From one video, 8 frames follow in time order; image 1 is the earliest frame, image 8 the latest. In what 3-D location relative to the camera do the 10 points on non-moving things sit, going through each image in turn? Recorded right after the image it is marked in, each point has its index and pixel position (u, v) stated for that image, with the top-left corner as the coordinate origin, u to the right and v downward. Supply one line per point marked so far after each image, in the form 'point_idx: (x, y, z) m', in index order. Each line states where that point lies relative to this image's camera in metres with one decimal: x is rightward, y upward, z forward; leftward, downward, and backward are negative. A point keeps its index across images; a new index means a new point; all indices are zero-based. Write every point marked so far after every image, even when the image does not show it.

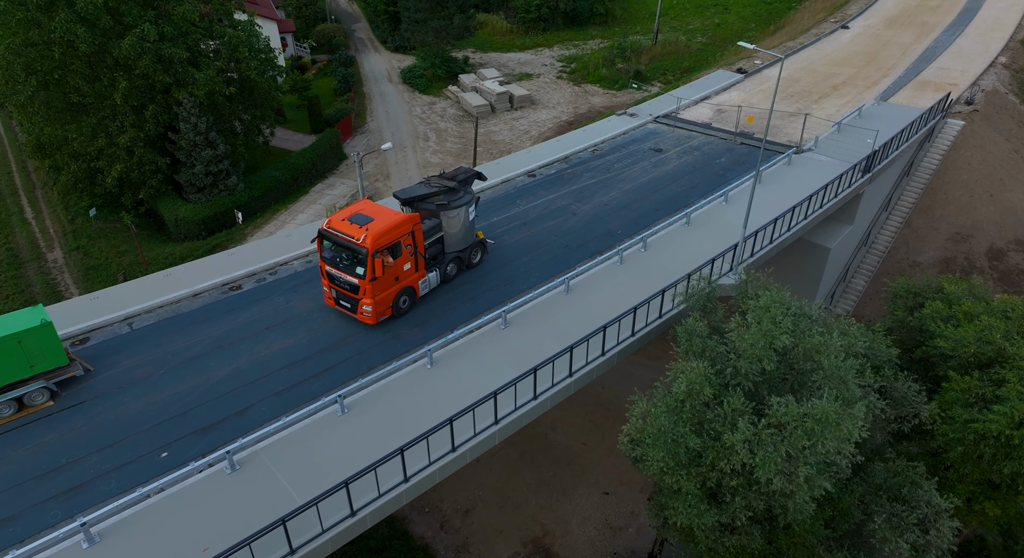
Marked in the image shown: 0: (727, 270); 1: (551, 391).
0: (+4.8, +0.2, +15.4) m
1: (+0.7, -1.9, +12.0) m
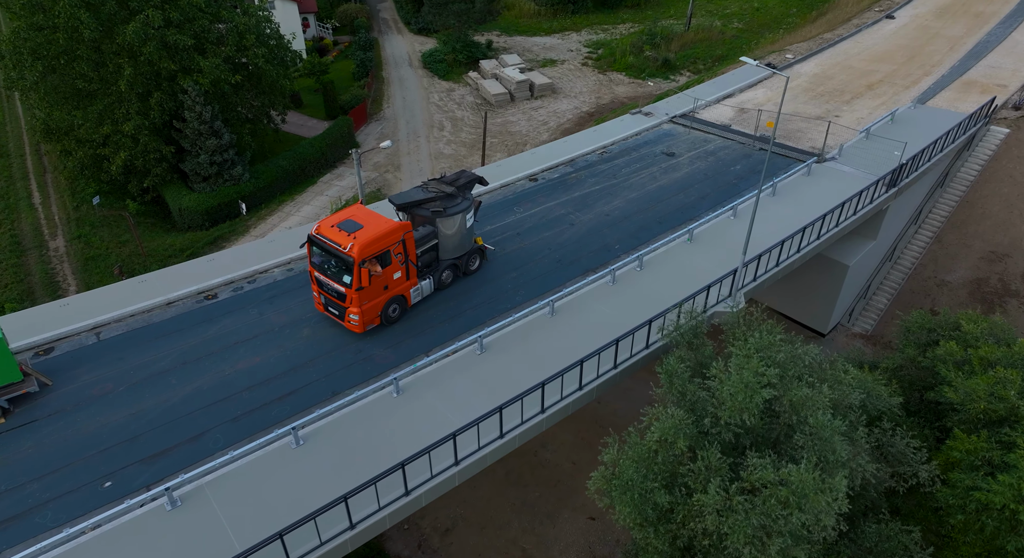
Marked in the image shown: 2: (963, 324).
0: (+4.5, -0.4, +14.5) m
1: (+0.1, -2.4, +11.3) m
2: (+8.7, -0.9, +13.5) m
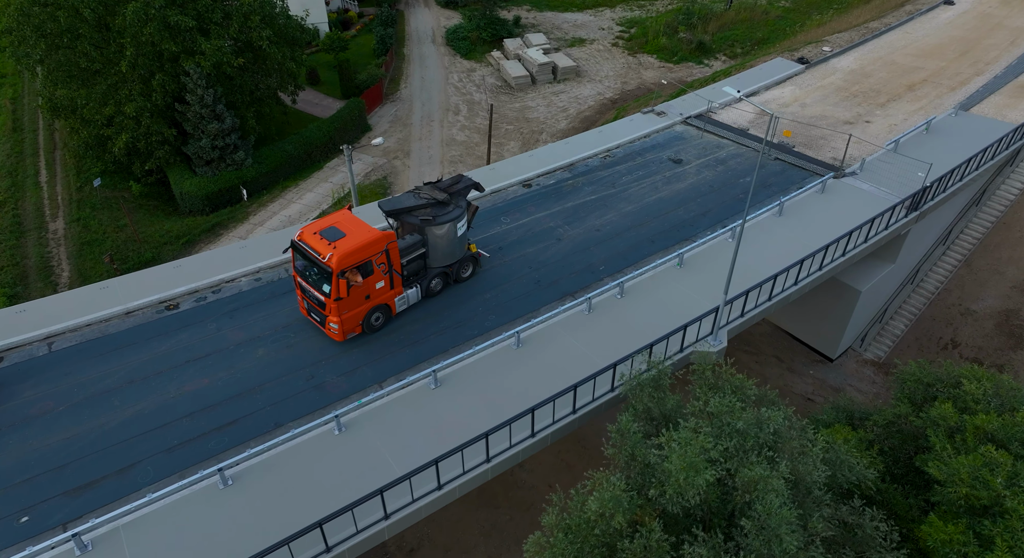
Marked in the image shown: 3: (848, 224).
0: (+3.8, -1.1, +13.5) m
1: (-0.8, -3.1, +10.6) m
2: (+8.0, -1.8, +12.3) m
3: (+8.2, +1.3, +16.9) m
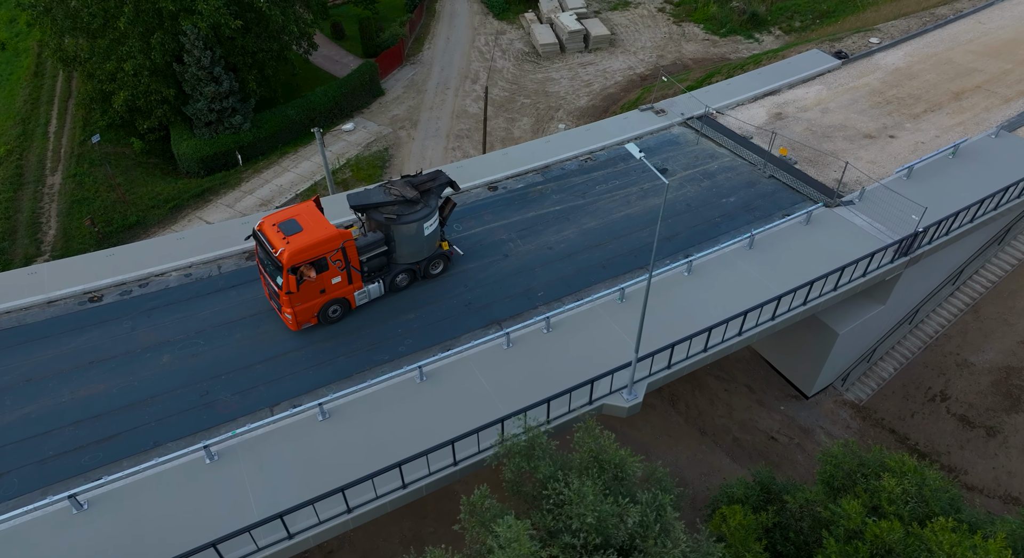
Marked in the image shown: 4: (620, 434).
0: (+2.0, -2.0, +12.6) m
1: (-3.0, -3.8, +10.4) m
2: (+6.0, -3.2, +11.1) m
3: (+6.9, +0.3, +15.4) m
4: (+2.9, -4.1, +18.3) m
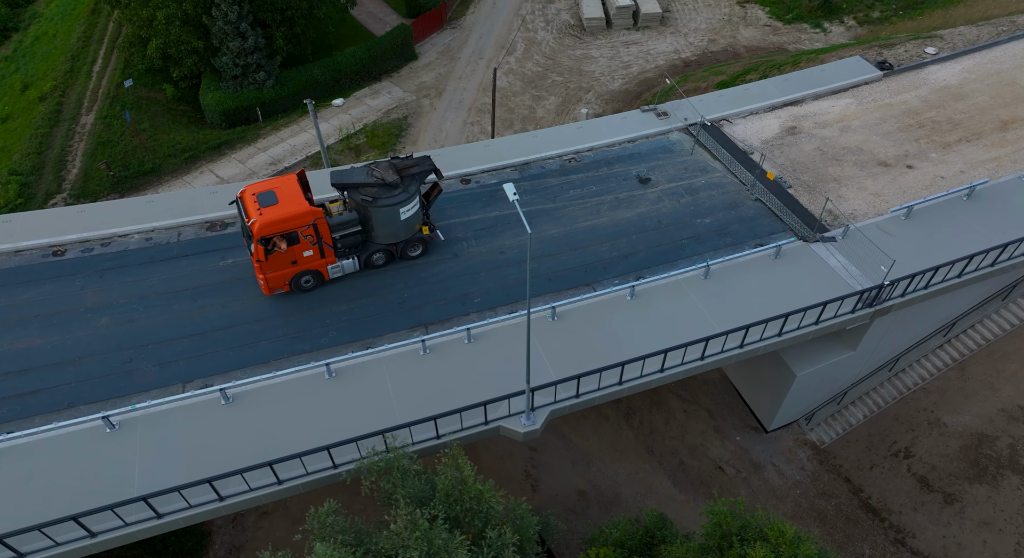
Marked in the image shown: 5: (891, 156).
0: (+0.2, -2.4, +12.5) m
1: (-5.2, -3.7, +11.1) m
2: (+3.8, -4.2, +10.7) m
3: (+5.6, -0.6, +14.6) m
4: (+1.5, -4.2, +18.3) m
5: (+10.3, +3.3, +18.7) m
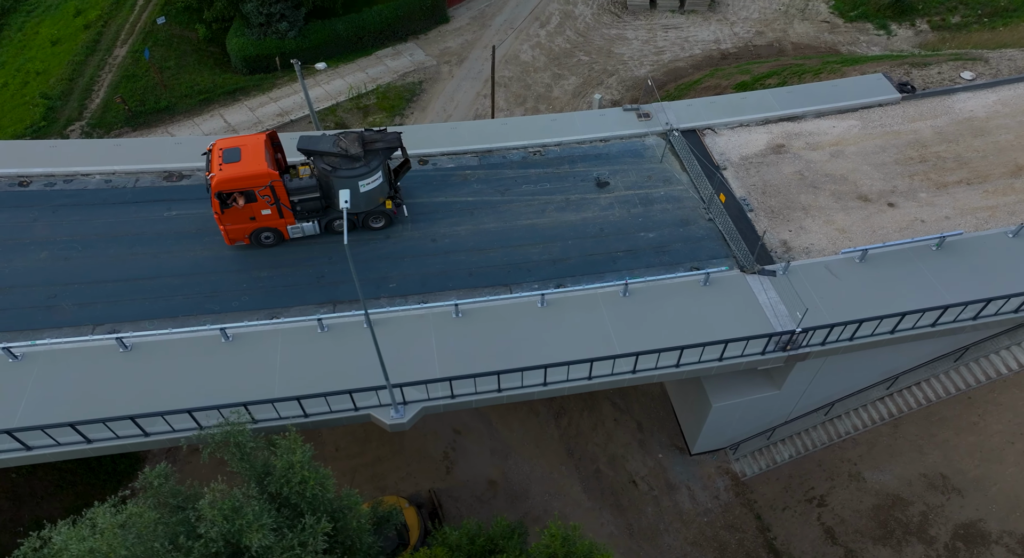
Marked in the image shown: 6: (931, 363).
0: (-2.2, -2.3, +12.9) m
1: (-7.9, -2.9, +12.1) m
2: (+0.9, -4.7, +10.9) m
3: (+3.6, -1.2, +14.3) m
4: (-0.5, -4.0, +18.6) m
5: (+9.2, +2.3, +17.5) m
6: (+9.6, -1.9, +15.8) m
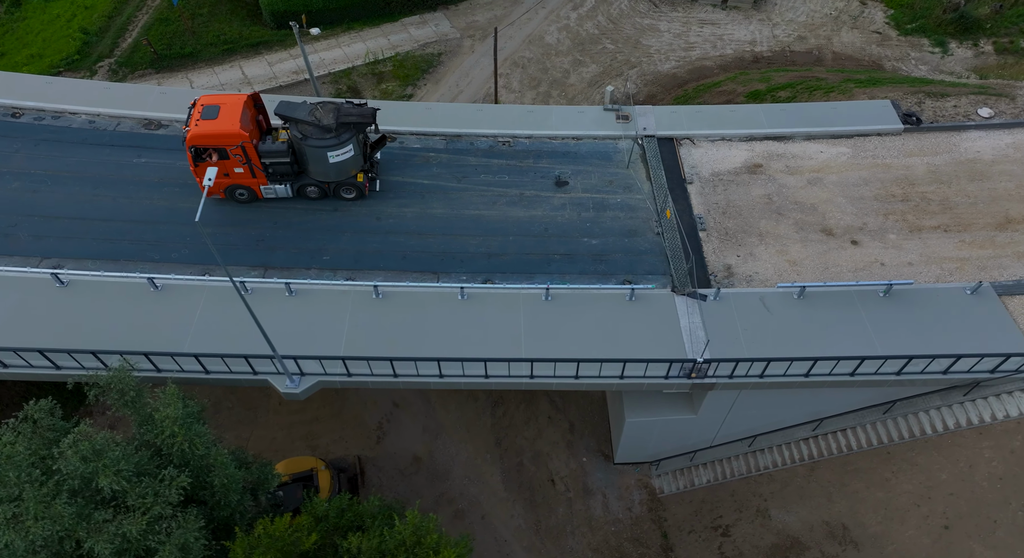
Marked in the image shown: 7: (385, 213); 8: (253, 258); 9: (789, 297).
0: (-4.3, -1.9, +13.5) m
1: (-10.0, -1.7, +13.3) m
2: (-1.8, -4.7, +11.3) m
3: (+1.8, -1.5, +14.2) m
4: (-2.3, -3.5, +19.1) m
5: (+8.0, +1.3, +16.8) m
6: (+7.7, -2.9, +15.2) m
7: (-3.0, +1.6, +16.5) m
8: (-5.7, +0.5, +15.5) m
9: (+6.0, -0.4, +15.0) m
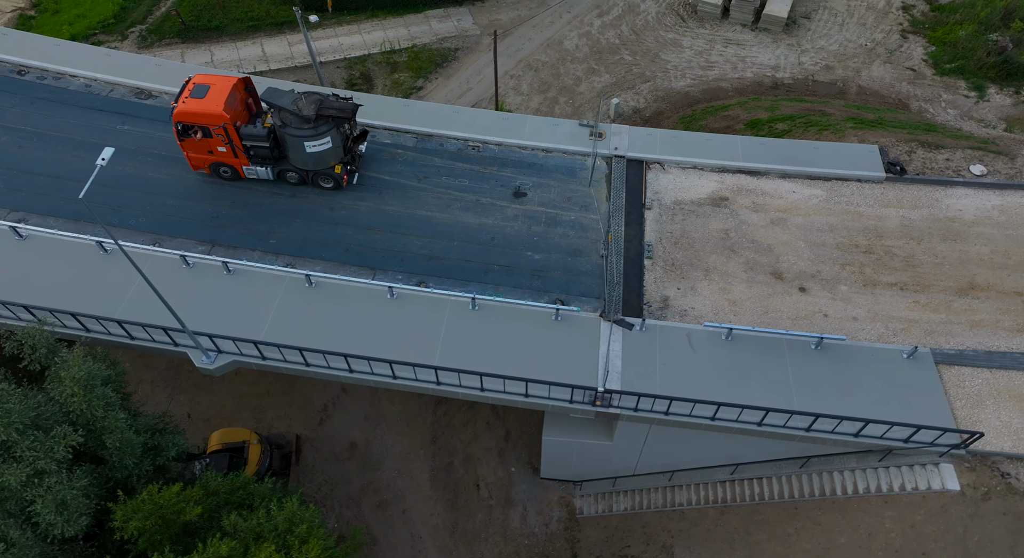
0: (-6.1, -1.5, +14.1) m
1: (-11.8, -0.6, +14.4) m
2: (-4.1, -4.6, +11.8) m
3: (0.0, -1.8, +14.4) m
4: (-3.9, -3.3, +19.6) m
5: (+6.7, +0.2, +16.3) m
6: (+5.8, -3.9, +14.9) m
7: (-4.2, +1.8, +17.0) m
8: (-7.1, +1.1, +16.1) m
9: (+4.4, -1.3, +14.8) m
